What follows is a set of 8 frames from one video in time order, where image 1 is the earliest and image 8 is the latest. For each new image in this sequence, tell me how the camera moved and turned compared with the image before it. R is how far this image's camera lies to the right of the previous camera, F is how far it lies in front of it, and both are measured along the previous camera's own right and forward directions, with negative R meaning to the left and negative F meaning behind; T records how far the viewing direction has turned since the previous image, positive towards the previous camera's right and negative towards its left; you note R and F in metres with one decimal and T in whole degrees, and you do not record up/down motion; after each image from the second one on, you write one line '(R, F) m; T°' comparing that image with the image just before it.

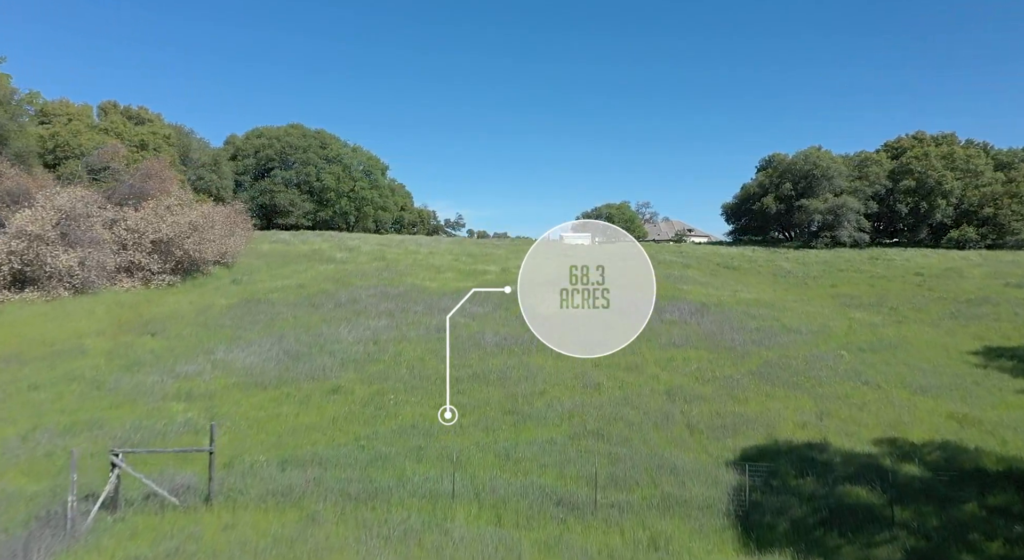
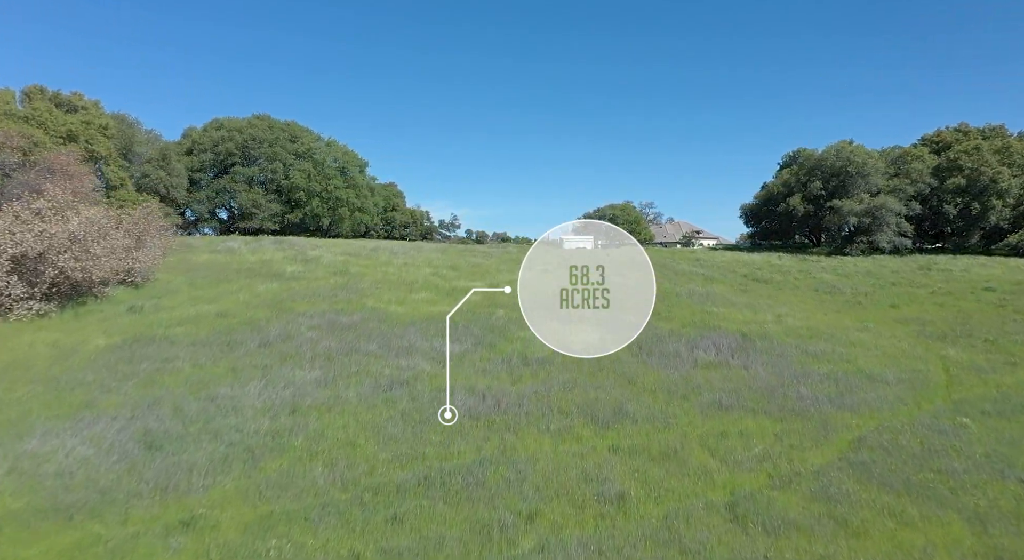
(+0.3, +3.8) m; 0°
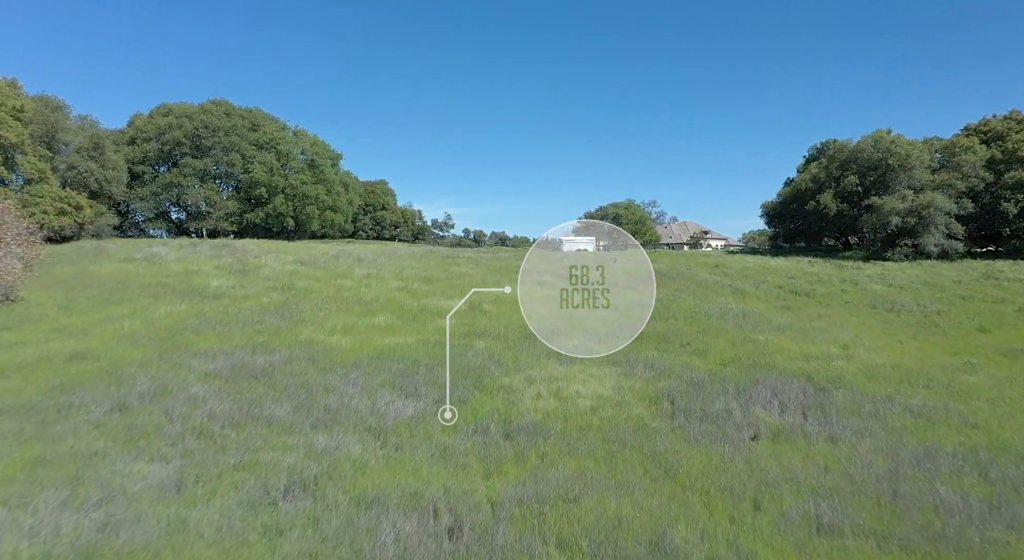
(+0.3, +3.7) m; 0°
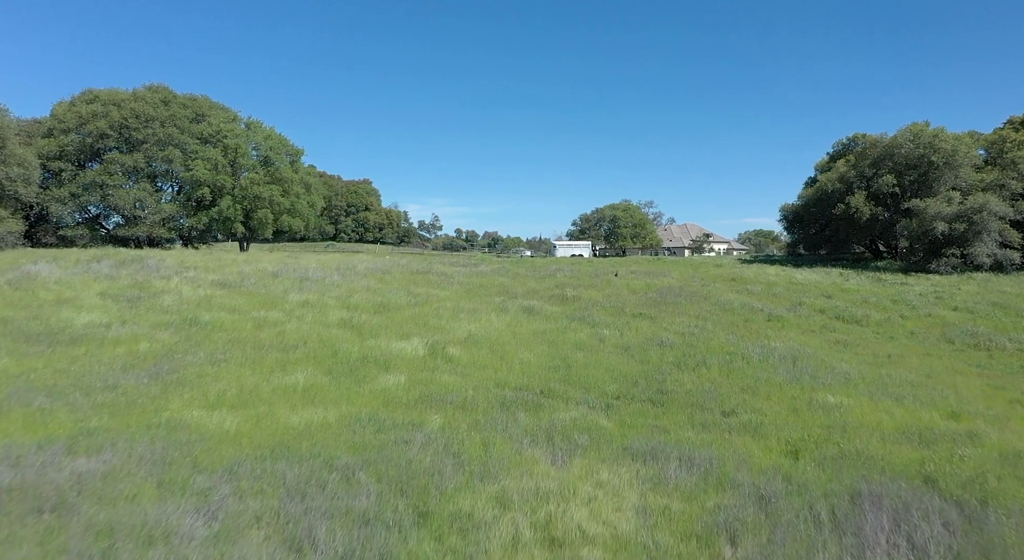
(+0.3, +3.6) m; +1°
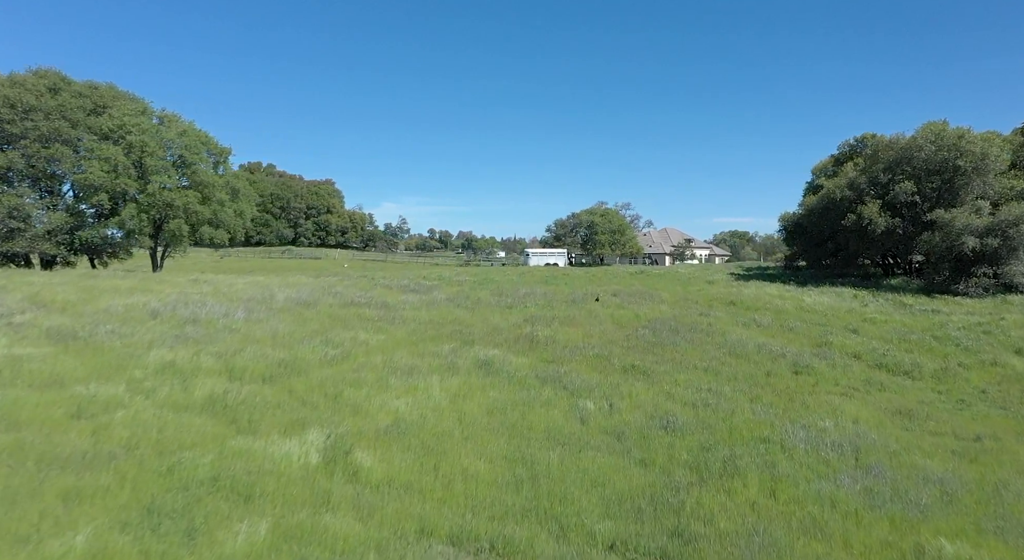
(+0.4, +3.5) m; +2°
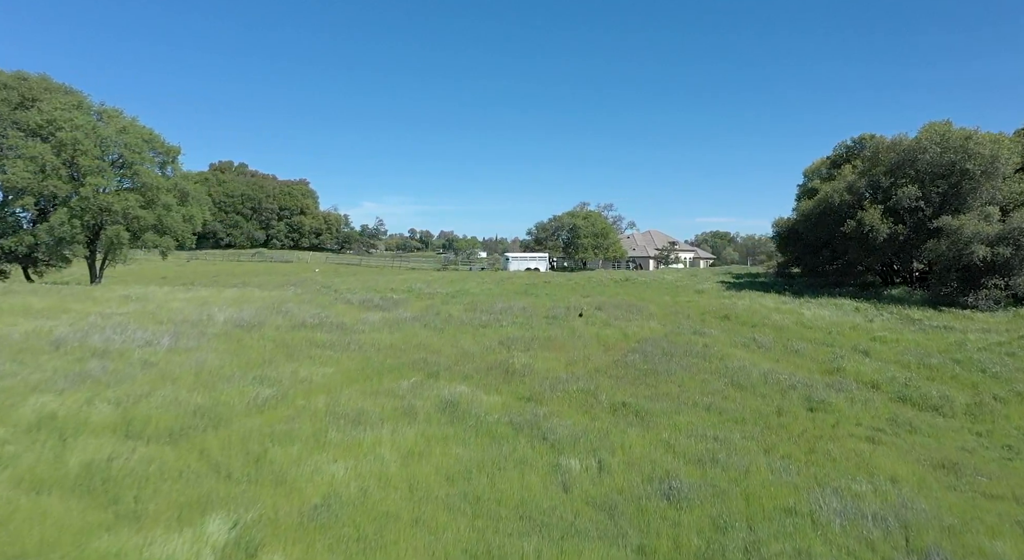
(+0.2, +1.7) m; +2°
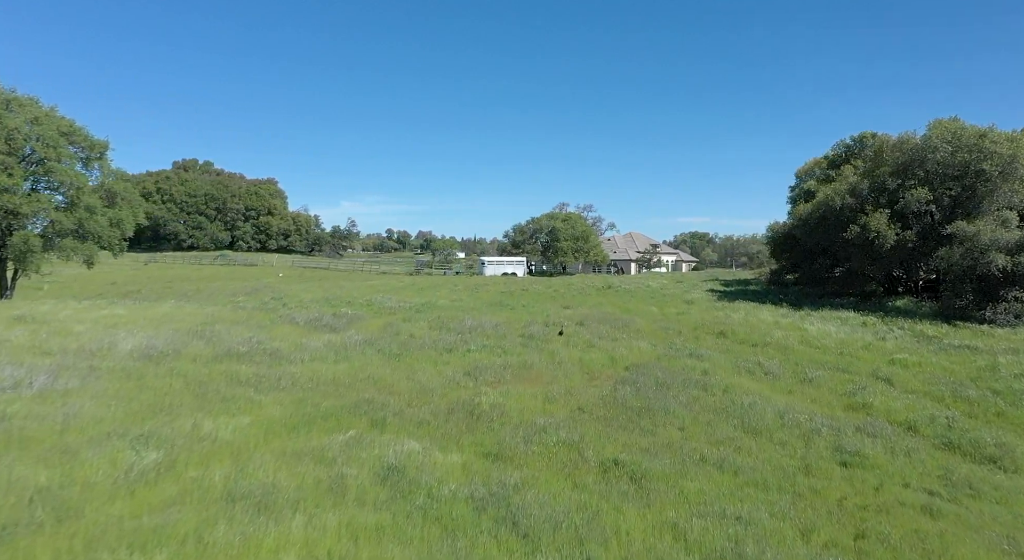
(+0.2, +2.0) m; +2°
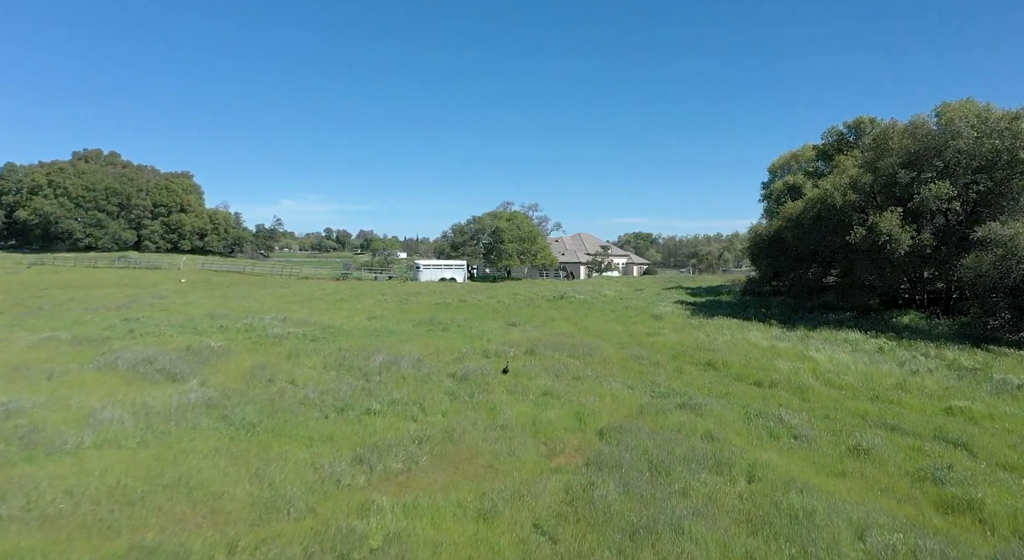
(+0.3, +3.9) m; +5°
